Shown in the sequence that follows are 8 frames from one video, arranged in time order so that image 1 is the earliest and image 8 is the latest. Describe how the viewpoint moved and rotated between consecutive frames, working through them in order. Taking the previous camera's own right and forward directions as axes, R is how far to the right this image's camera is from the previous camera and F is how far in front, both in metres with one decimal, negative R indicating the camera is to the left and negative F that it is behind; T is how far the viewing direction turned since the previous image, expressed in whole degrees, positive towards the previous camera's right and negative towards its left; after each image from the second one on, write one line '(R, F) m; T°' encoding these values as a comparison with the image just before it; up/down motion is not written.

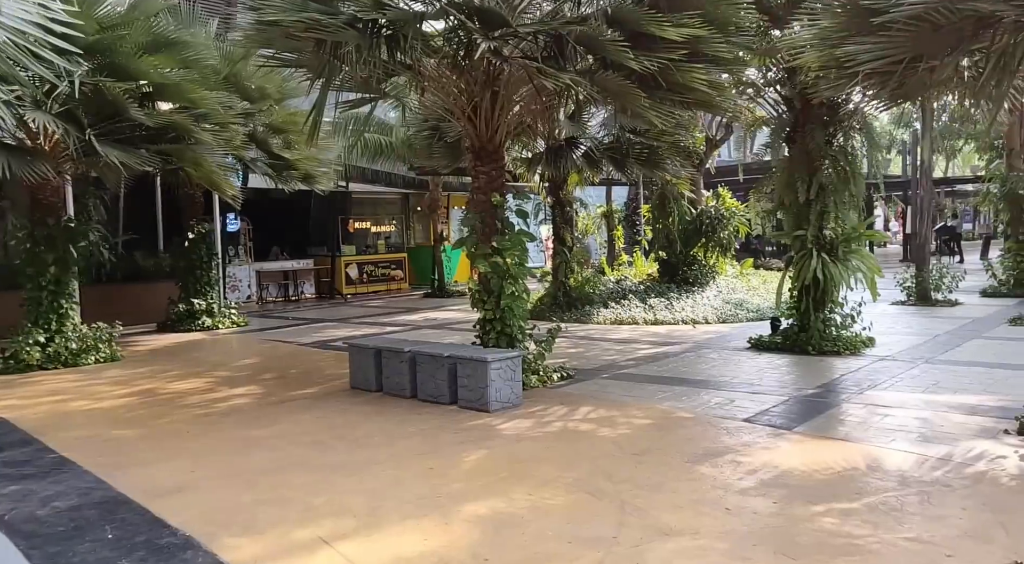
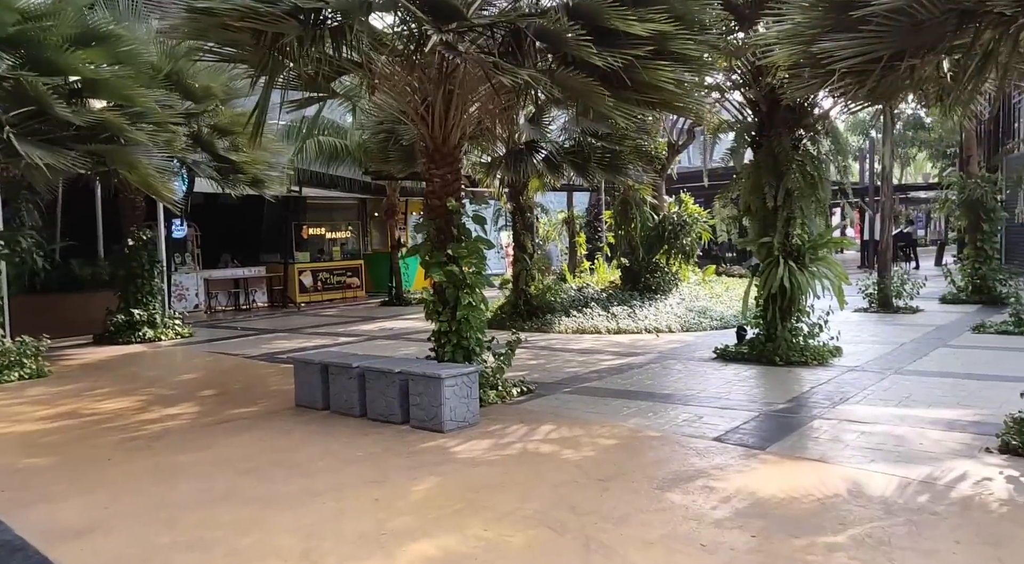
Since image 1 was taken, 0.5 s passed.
(0.0, +0.4) m; +3°
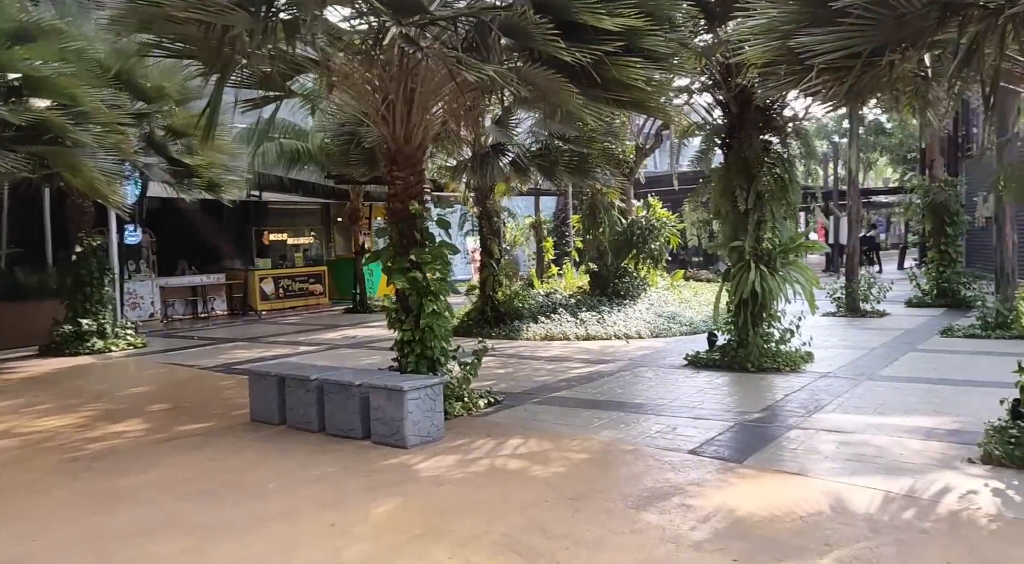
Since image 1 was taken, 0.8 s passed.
(0.0, +0.2) m; +2°
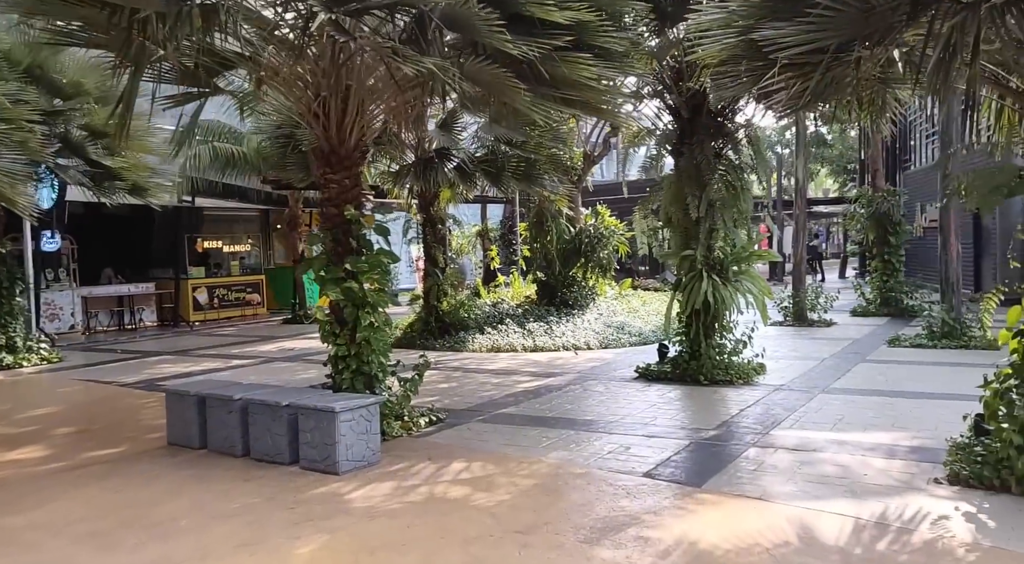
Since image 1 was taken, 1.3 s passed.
(0.0, +0.4) m; +4°
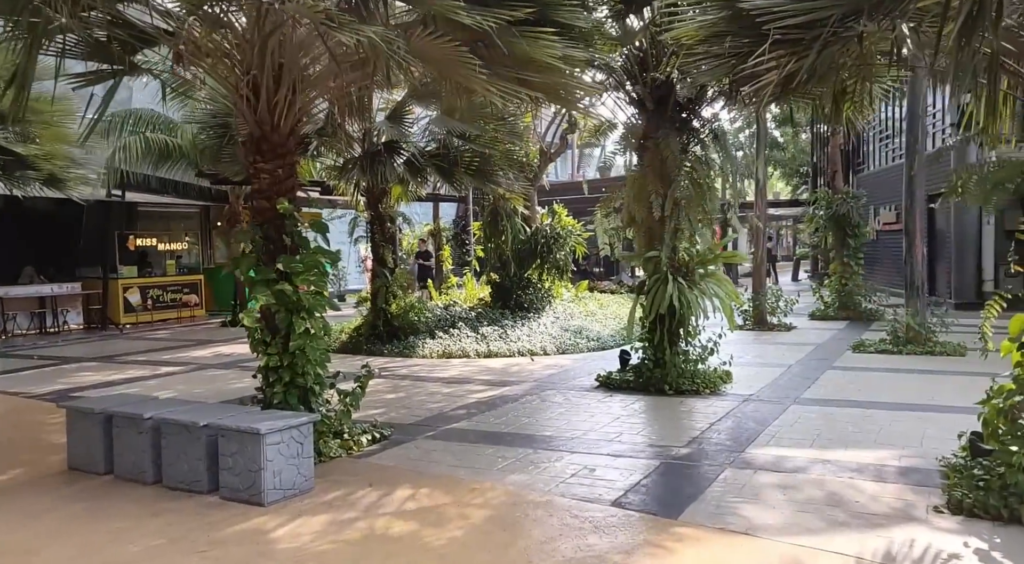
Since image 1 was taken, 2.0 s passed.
(0.0, +0.5) m; +3°
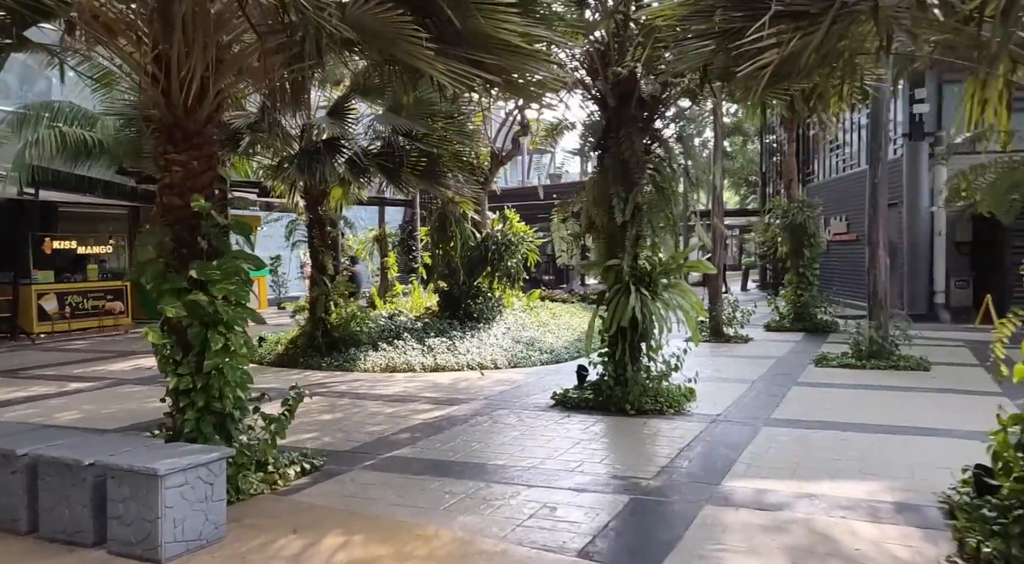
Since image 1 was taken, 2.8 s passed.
(0.0, +0.6) m; +4°
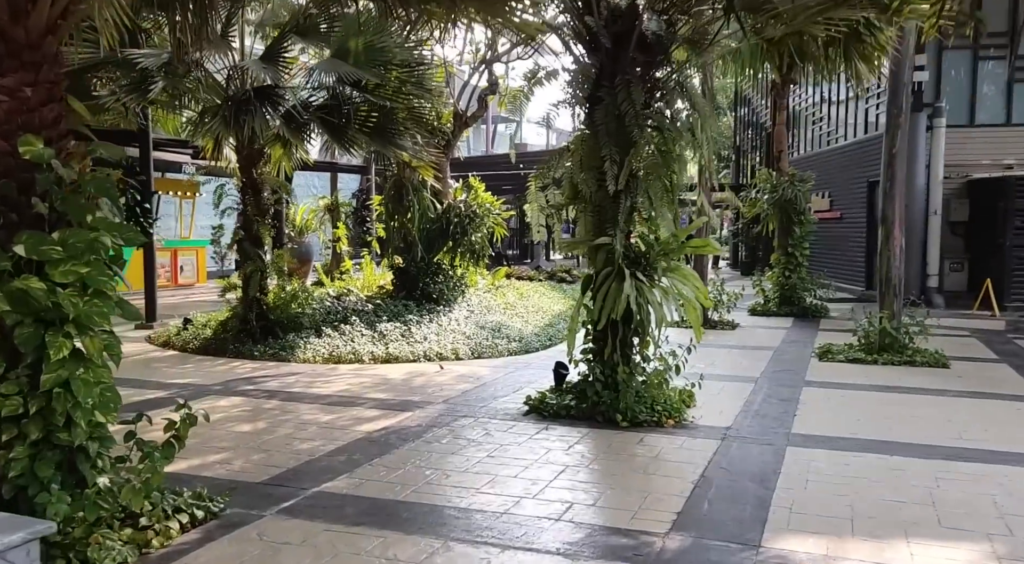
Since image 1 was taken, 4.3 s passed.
(0.0, +1.3) m; +3°
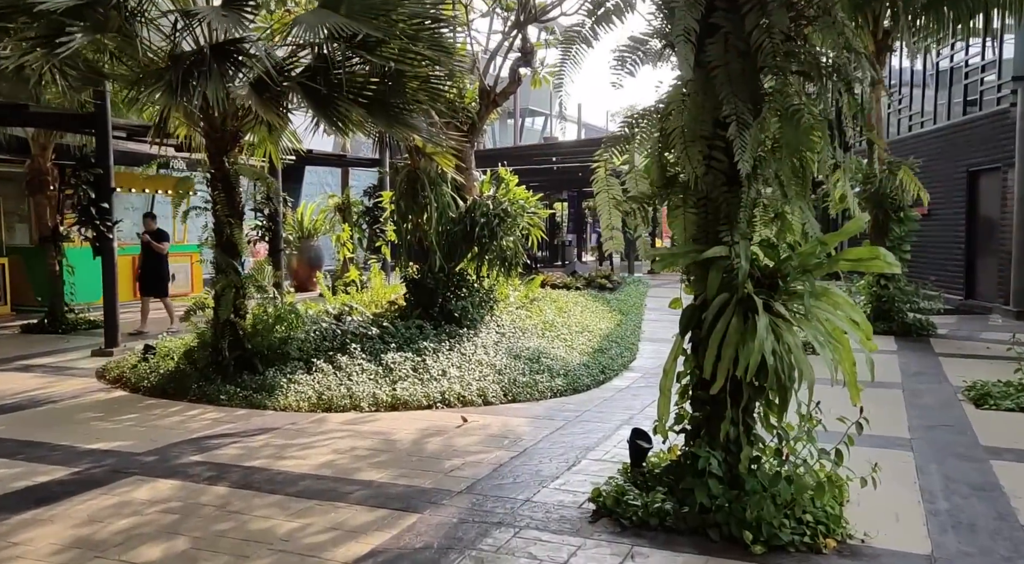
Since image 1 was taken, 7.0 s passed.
(-0.2, +2.0) m; -2°
